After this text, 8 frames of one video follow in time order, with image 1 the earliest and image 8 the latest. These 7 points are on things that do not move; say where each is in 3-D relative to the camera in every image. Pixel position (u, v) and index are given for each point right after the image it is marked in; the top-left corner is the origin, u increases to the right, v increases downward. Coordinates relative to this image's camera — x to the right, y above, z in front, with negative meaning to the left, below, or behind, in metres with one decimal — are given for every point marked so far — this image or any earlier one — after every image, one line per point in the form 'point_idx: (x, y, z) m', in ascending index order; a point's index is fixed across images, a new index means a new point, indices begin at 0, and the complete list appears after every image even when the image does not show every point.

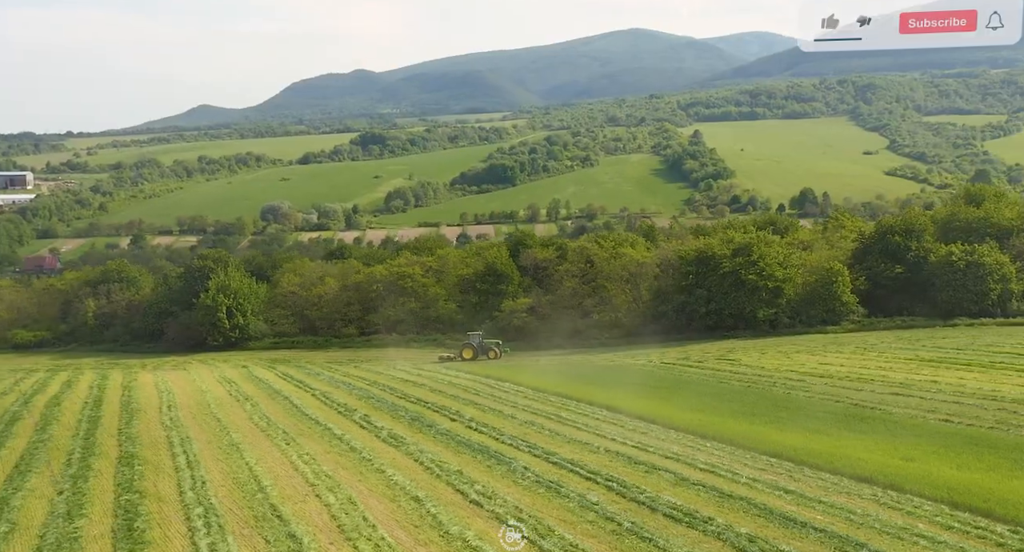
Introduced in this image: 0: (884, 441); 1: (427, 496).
0: (+6.8, -3.0, +17.1) m
1: (-1.2, -3.4, +14.7) m
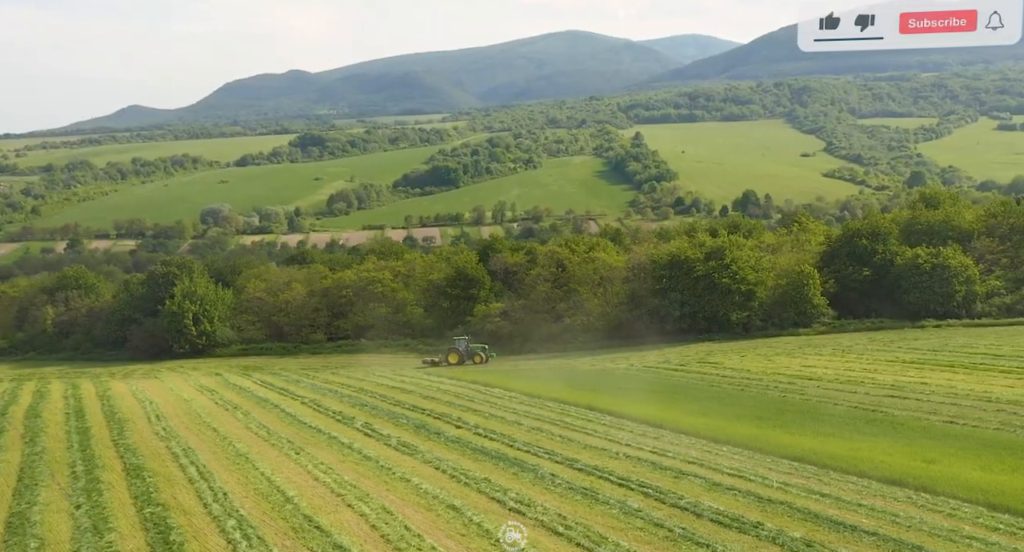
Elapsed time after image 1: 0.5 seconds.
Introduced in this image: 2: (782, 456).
0: (+7.2, -3.1, +17.5) m
1: (-0.7, -3.5, +14.7) m
2: (+4.9, -3.2, +17.1) m
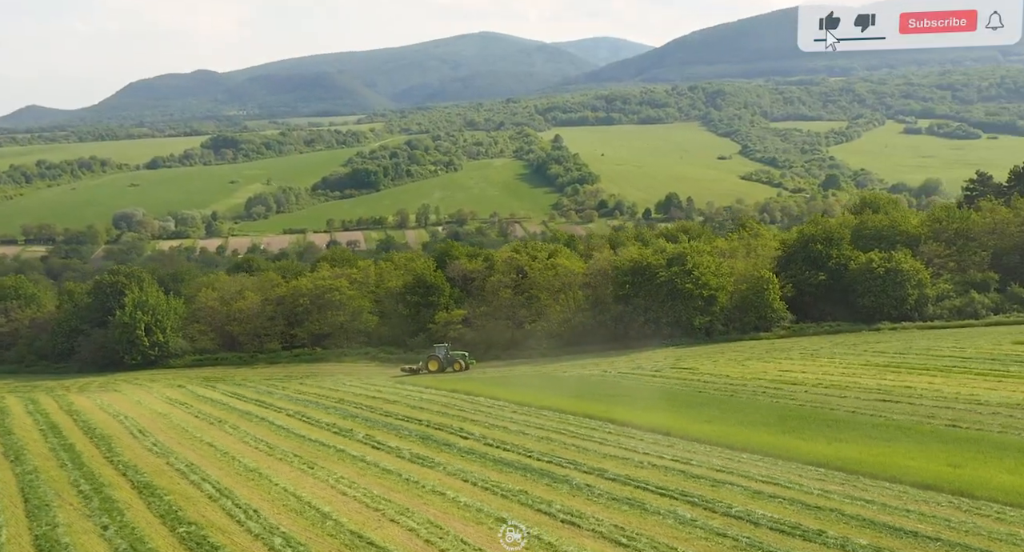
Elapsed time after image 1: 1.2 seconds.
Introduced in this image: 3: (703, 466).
0: (+7.7, -3.2, +18.0) m
1: (0.0, -3.7, +14.8) m
2: (+5.4, -3.4, +17.5) m
3: (+3.6, -3.5, +17.8) m
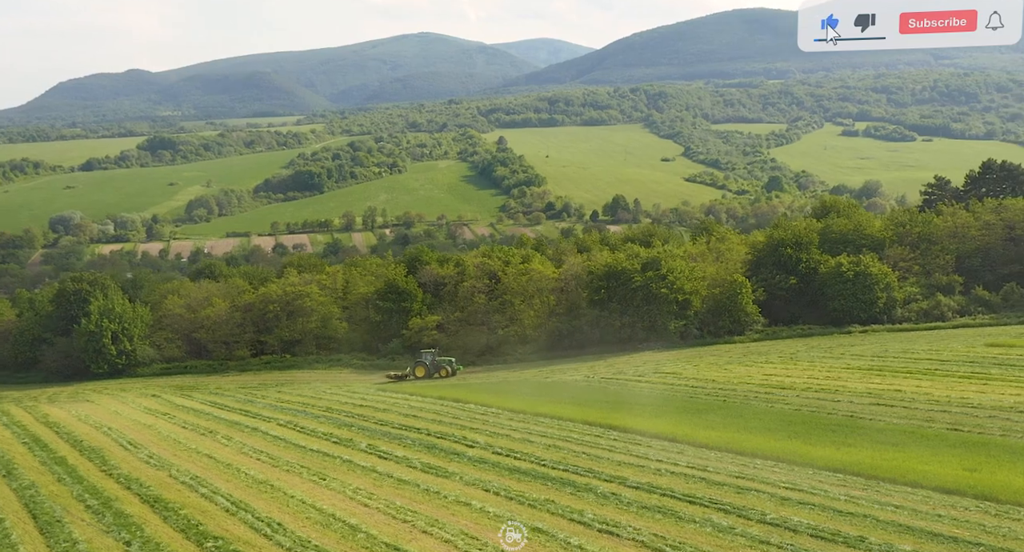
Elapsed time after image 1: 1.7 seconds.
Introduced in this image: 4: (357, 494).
0: (+8.1, -3.4, +18.5) m
1: (+0.5, -3.9, +14.9) m
2: (+5.8, -3.6, +17.9) m
3: (+3.9, -3.7, +18.1) m
4: (-3.1, -4.3, +18.8) m
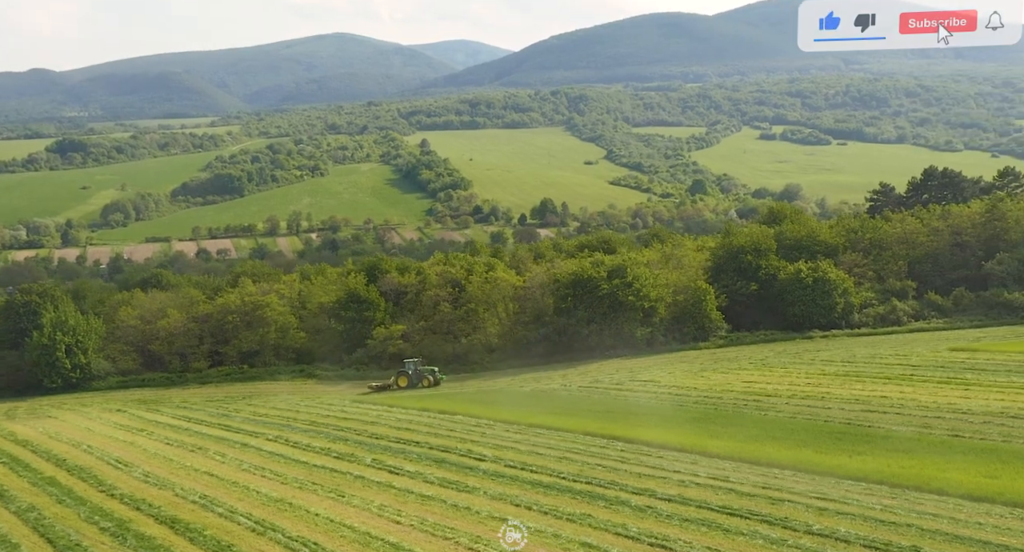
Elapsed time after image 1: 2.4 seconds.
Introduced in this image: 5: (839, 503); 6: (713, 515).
0: (+8.6, -3.6, +19.1) m
1: (+1.3, -4.2, +15.1) m
2: (+6.4, -3.8, +18.4) m
3: (+4.5, -4.0, +18.4) m
4: (-2.5, -4.6, +18.8) m
5: (+5.5, -3.9, +16.3) m
6: (+3.3, -4.0, +16.0) m
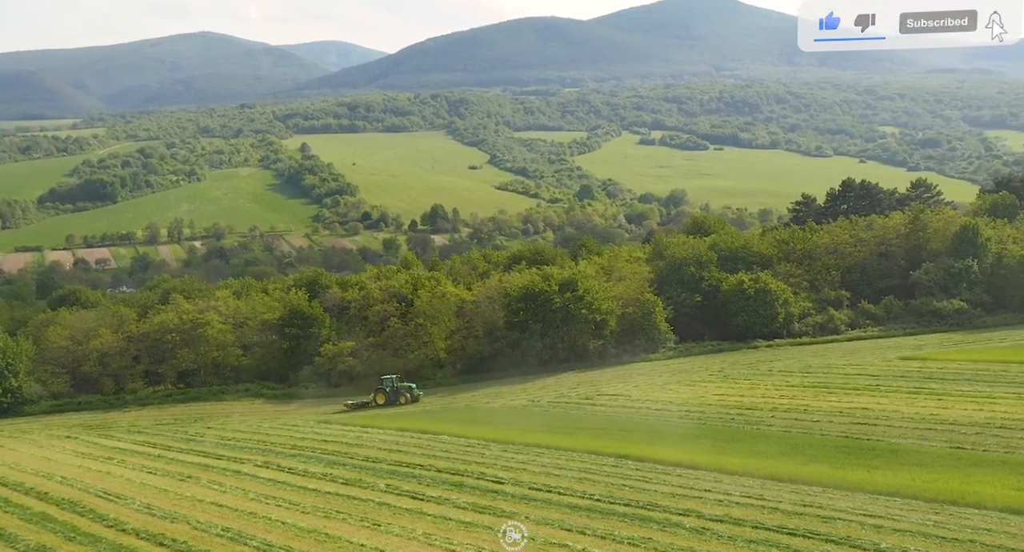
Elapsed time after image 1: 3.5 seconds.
0: (+9.5, -4.1, +20.1) m
1: (+2.5, -4.7, +15.5) m
2: (+7.3, -4.3, +19.2) m
3: (+5.4, -4.5, +19.1) m
4: (-1.6, -5.2, +18.9) m
5: (+6.6, -4.3, +17.1) m
6: (+4.5, -4.5, +16.6) m
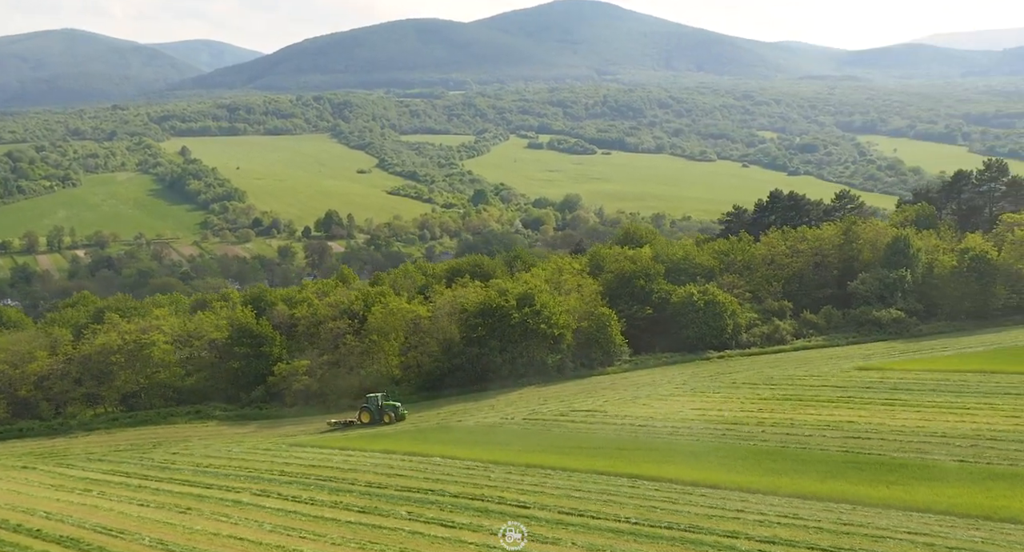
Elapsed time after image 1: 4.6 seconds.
0: (+10.4, -4.7, +21.3) m
1: (+3.9, -5.3, +16.1) m
2: (+8.3, -4.9, +20.2) m
3: (+6.4, -5.1, +20.0) m
4: (-0.5, -5.9, +19.1) m
5: (+7.8, -4.9, +18.1) m
6: (+5.7, -5.0, +17.4) m
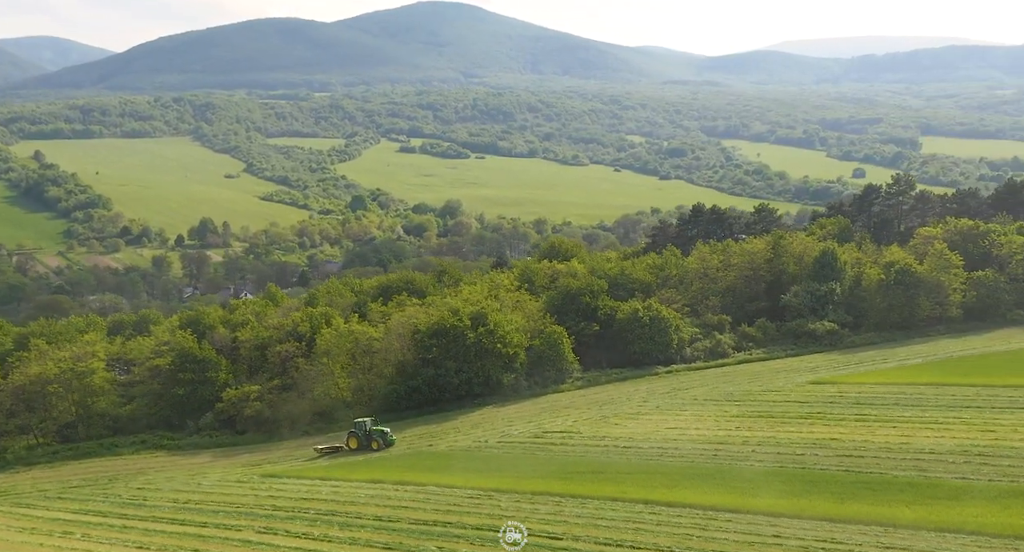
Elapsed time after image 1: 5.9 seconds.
0: (+11.5, -5.4, +22.9) m
1: (+5.5, -6.1, +17.1) m
2: (+9.5, -5.7, +21.6) m
3: (+7.7, -5.9, +21.2) m
4: (+0.9, -6.8, +19.7) m
5: (+9.2, -5.6, +19.4) m
6: (+7.2, -5.8, +18.5) m
